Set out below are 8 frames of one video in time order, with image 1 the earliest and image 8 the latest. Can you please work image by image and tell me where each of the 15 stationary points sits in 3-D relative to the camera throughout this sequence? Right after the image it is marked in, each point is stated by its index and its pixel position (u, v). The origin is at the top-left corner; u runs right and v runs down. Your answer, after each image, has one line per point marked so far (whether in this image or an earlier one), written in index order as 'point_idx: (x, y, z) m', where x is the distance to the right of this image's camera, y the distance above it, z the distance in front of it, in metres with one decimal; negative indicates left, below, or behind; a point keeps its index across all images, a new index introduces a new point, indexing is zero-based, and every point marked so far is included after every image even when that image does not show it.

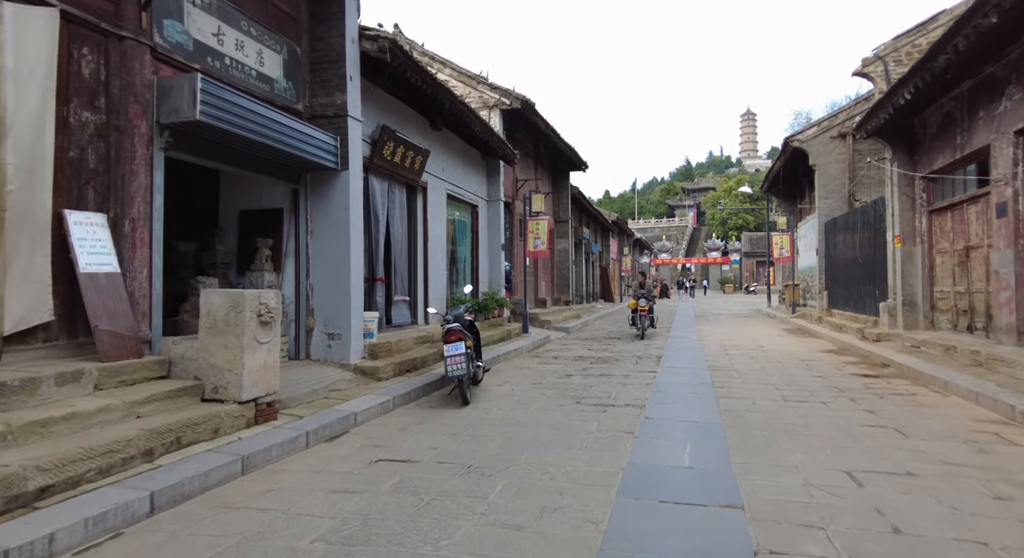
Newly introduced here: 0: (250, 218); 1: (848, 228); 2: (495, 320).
0: (-2.9, +0.7, +7.9) m
1: (+7.0, +1.0, +15.2) m
2: (-0.3, -0.7, +13.0) m
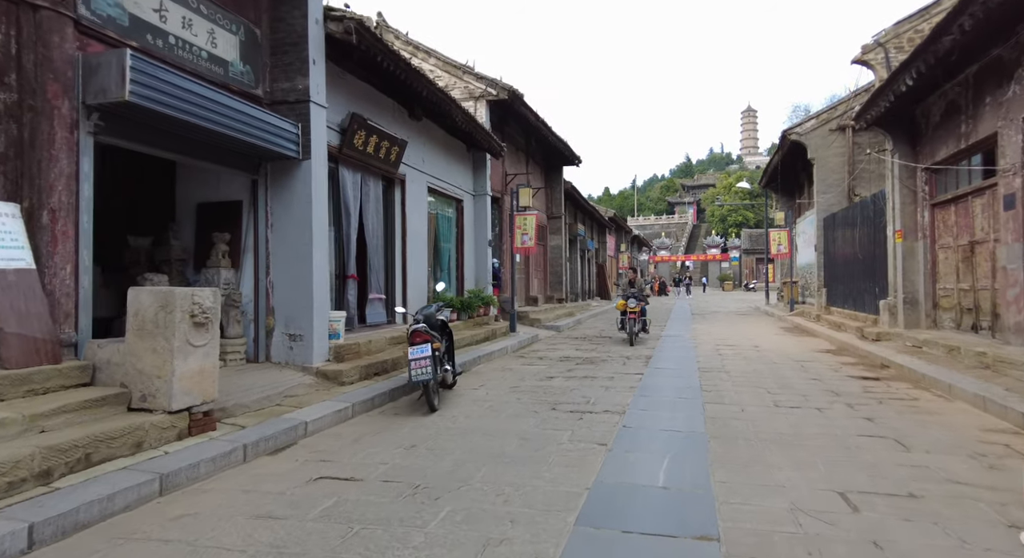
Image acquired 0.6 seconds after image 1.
0: (-3.1, +0.7, +7.4) m
1: (+6.8, +1.1, +14.7) m
2: (-0.6, -0.7, +12.6) m
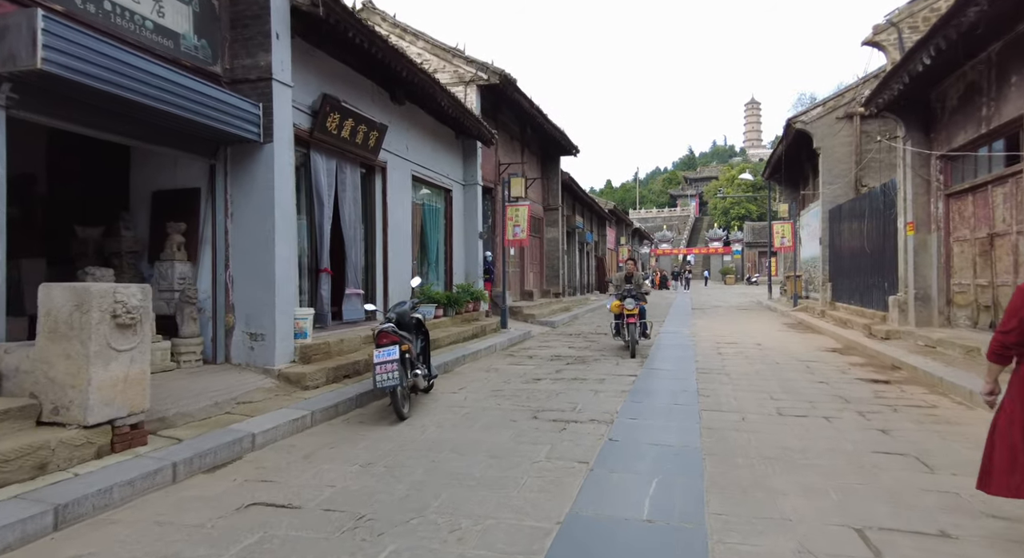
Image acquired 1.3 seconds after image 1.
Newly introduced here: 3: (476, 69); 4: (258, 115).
0: (-3.3, +0.8, +6.8) m
1: (+6.6, +1.2, +14.0) m
2: (-0.7, -0.6, +12.0) m
3: (-0.7, +3.8, +13.2) m
4: (-2.3, +1.5, +6.6) m
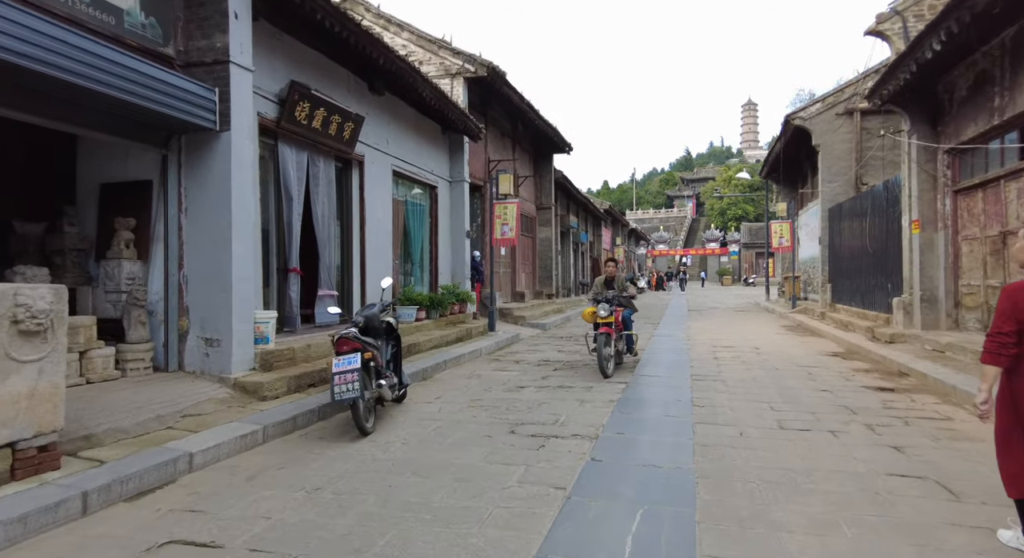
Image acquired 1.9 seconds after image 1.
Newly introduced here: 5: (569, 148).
0: (-3.5, +0.7, +6.3) m
1: (+6.4, +1.2, +13.6) m
2: (-0.9, -0.6, +11.4) m
3: (-0.9, +3.8, +12.7) m
4: (-2.5, +1.5, +6.0) m
5: (+1.6, +3.6, +19.8) m
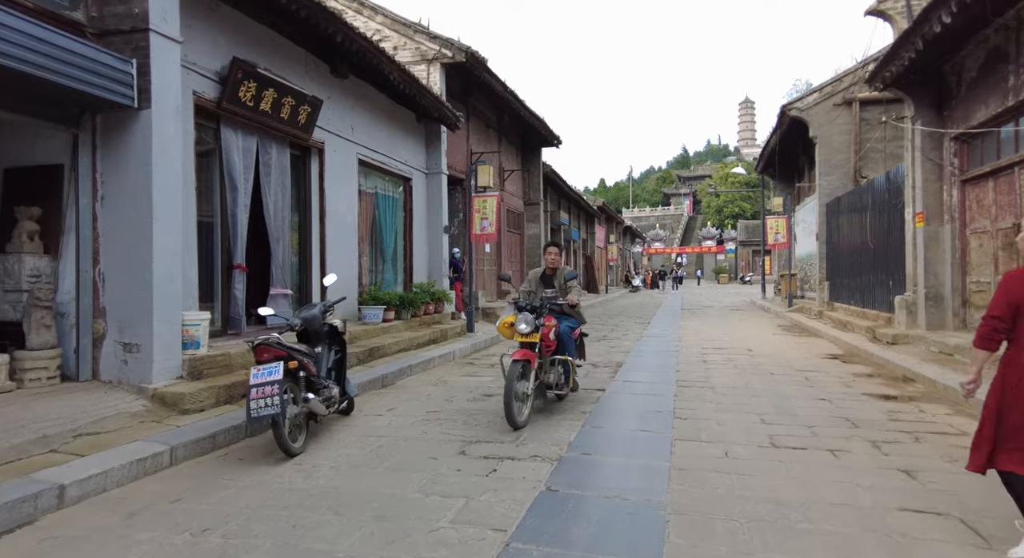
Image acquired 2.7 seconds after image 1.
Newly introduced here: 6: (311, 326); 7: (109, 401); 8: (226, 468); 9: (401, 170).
0: (-3.8, +0.8, +5.6) m
1: (+6.1, +1.3, +12.9) m
2: (-1.3, -0.6, +10.7) m
3: (-1.2, +3.9, +12.0) m
4: (-2.8, +1.5, +5.3) m
5: (+1.2, +3.6, +19.1) m
6: (-1.5, -0.3, +5.3) m
7: (-2.8, -0.9, +5.0) m
8: (-1.7, -1.1, +4.3) m
9: (-1.7, +1.7, +11.1) m
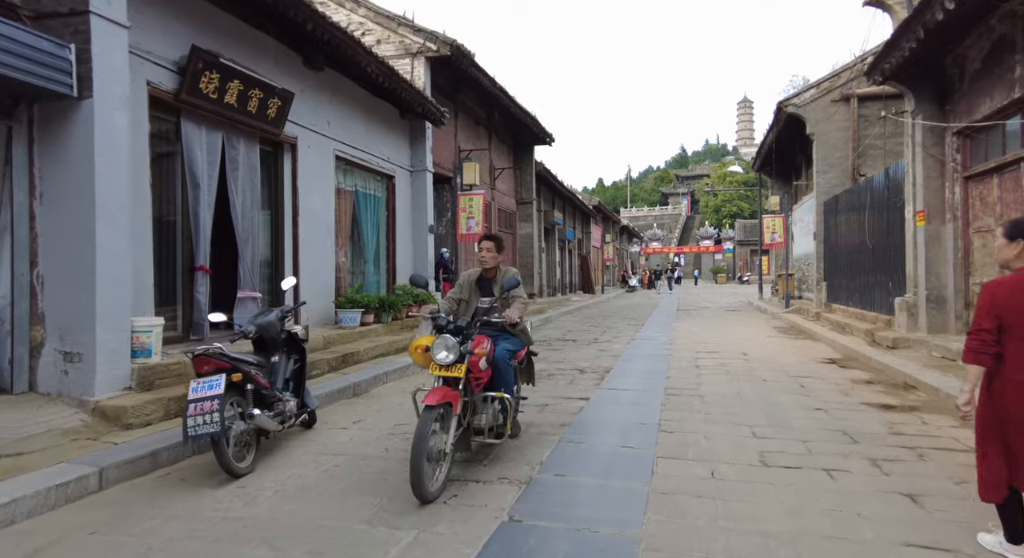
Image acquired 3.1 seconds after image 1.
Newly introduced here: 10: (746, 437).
0: (-4.0, +0.7, +5.2) m
1: (+5.9, +1.2, +12.5) m
2: (-1.5, -0.6, +10.4) m
3: (-1.4, +3.8, +11.6) m
4: (-3.0, +1.5, +4.9) m
5: (+1.0, +3.6, +18.7) m
6: (-1.7, -0.4, +4.9) m
7: (-3.0, -0.9, +4.6) m
8: (-1.9, -1.1, +3.9) m
9: (-1.9, +1.7, +10.7) m
10: (+1.6, -1.1, +5.0) m
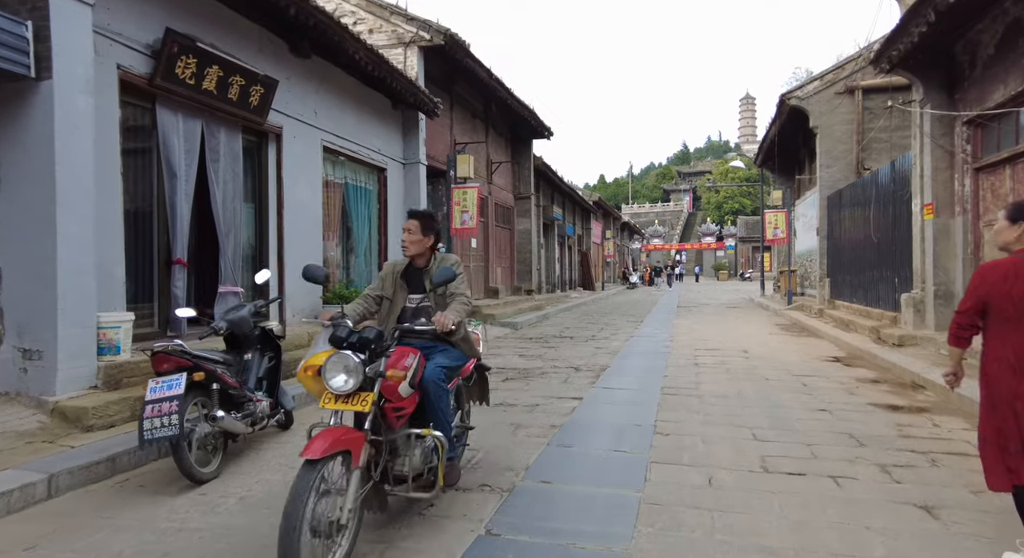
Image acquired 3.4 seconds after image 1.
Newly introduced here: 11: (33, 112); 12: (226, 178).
0: (-4.1, +0.8, +4.9) m
1: (+5.8, +1.3, +12.2) m
2: (-1.6, -0.5, +10.1) m
3: (-1.5, +3.9, +11.3) m
4: (-3.1, +1.5, +4.6) m
5: (+0.9, +3.7, +18.4) m
6: (-1.8, -0.3, +4.6) m
7: (-3.1, -0.8, +4.4) m
8: (-2.0, -1.1, +3.6) m
9: (-2.0, +1.7, +10.4) m
10: (+1.5, -1.0, +4.7) m
11: (-3.1, +1.1, +4.7) m
12: (-2.8, +1.0, +7.2) m
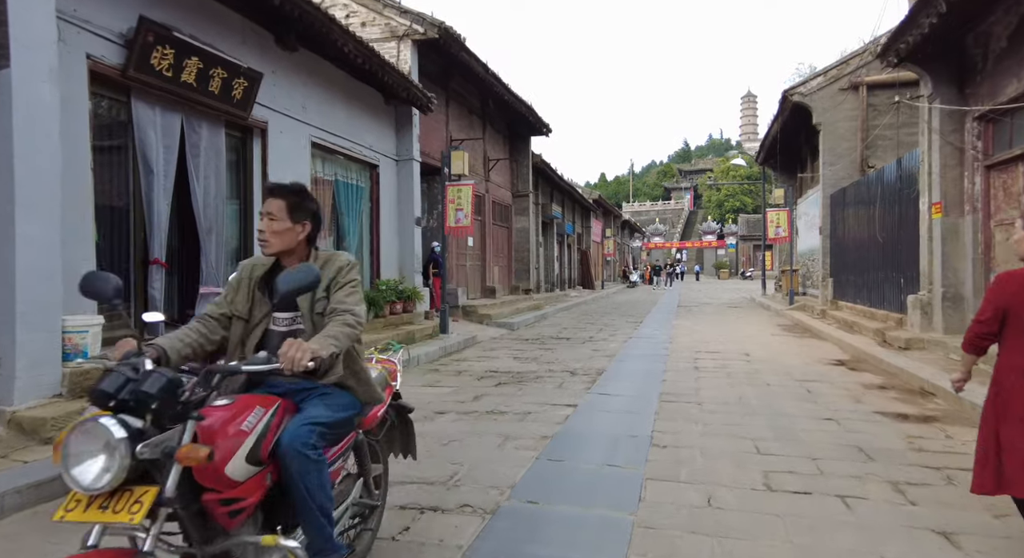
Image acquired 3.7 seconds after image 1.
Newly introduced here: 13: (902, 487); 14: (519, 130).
0: (-4.2, +0.8, +4.7) m
1: (+5.7, +1.3, +11.9) m
2: (-1.6, -0.5, +9.8) m
3: (-1.5, +3.9, +11.0) m
4: (-3.2, +1.5, +4.4) m
5: (+0.9, +3.8, +18.2) m
6: (-1.8, -0.3, +4.3) m
7: (-3.2, -0.8, +4.1) m
8: (-2.1, -1.1, +3.3) m
9: (-2.0, +1.7, +10.1) m
10: (+1.5, -1.1, +4.4) m
11: (-3.2, +1.1, +4.4) m
12: (-2.9, +1.0, +6.9) m
13: (+2.0, -1.1, +3.7) m
14: (+0.2, +3.7, +18.1) m
